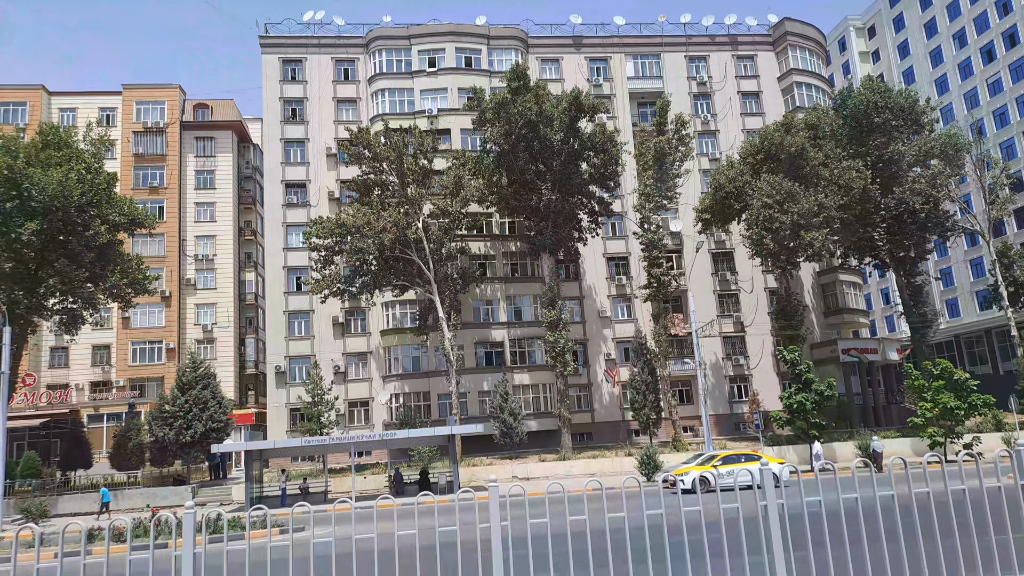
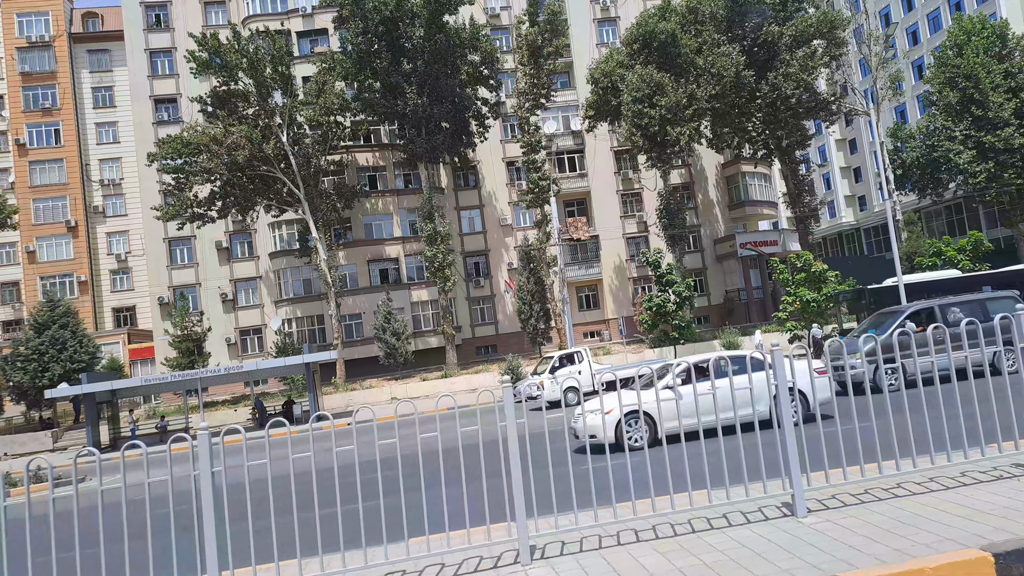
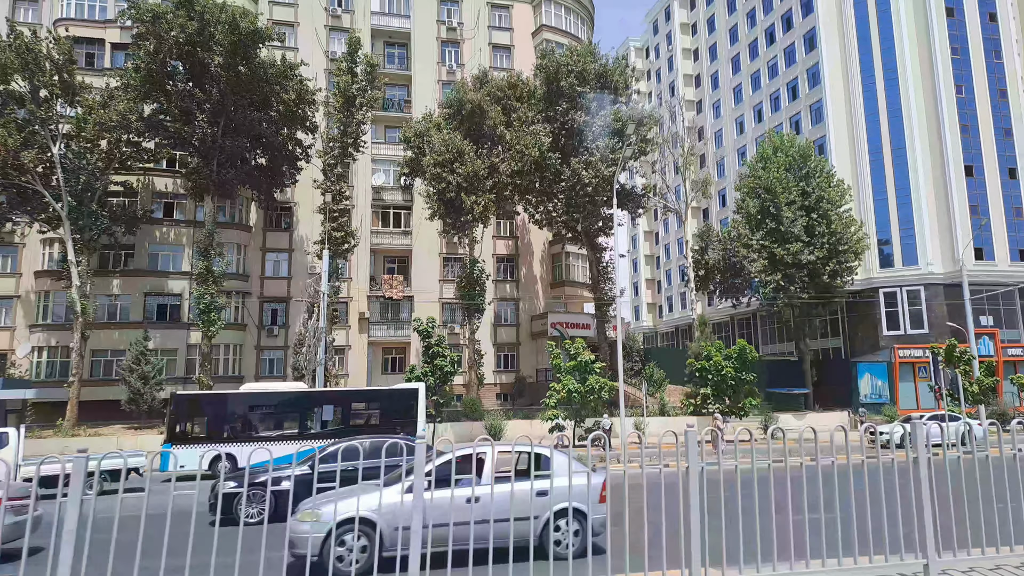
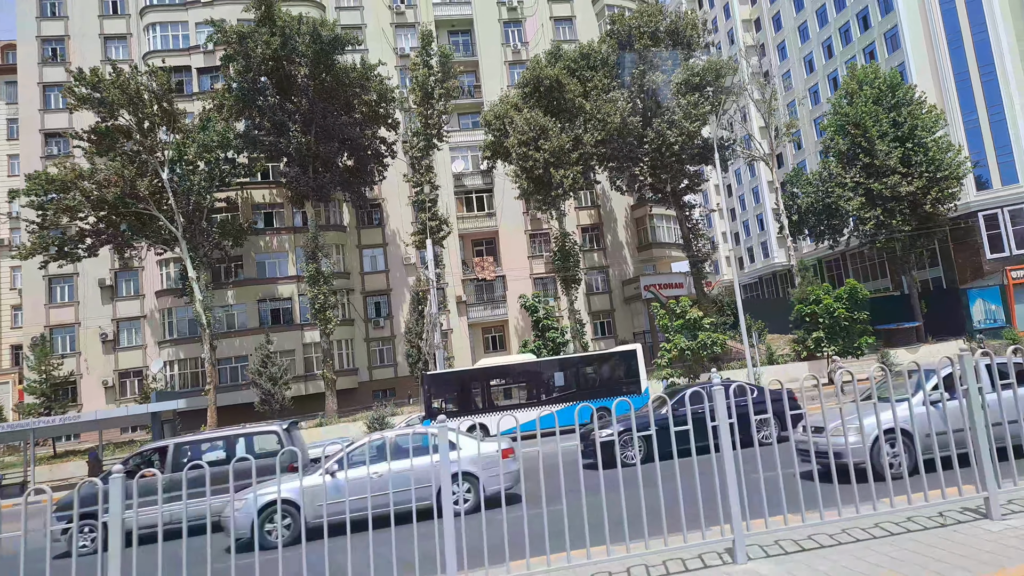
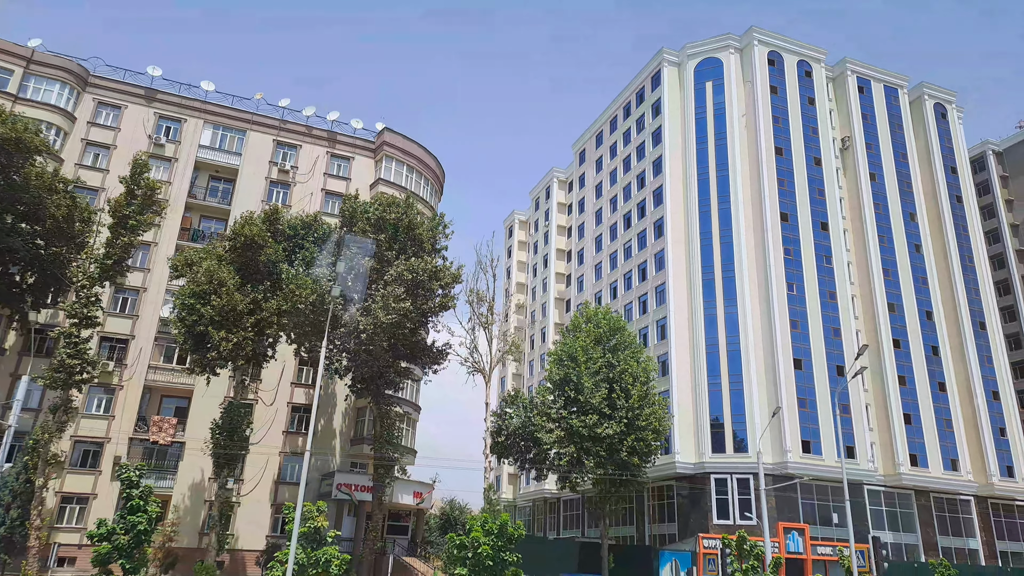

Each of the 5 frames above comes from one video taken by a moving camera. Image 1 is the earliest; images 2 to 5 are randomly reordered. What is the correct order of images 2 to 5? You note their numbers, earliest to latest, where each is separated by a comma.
2, 4, 3, 5
